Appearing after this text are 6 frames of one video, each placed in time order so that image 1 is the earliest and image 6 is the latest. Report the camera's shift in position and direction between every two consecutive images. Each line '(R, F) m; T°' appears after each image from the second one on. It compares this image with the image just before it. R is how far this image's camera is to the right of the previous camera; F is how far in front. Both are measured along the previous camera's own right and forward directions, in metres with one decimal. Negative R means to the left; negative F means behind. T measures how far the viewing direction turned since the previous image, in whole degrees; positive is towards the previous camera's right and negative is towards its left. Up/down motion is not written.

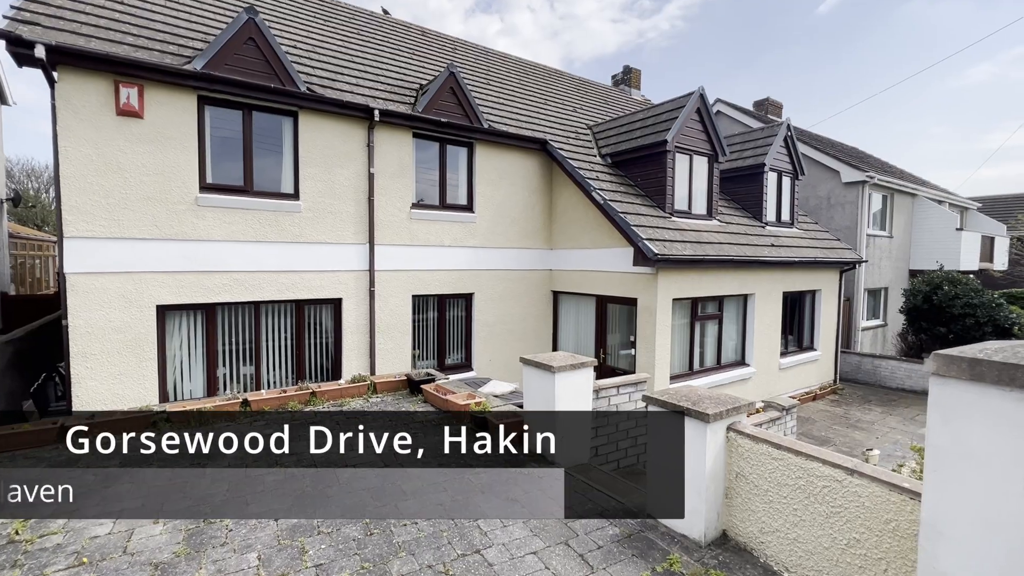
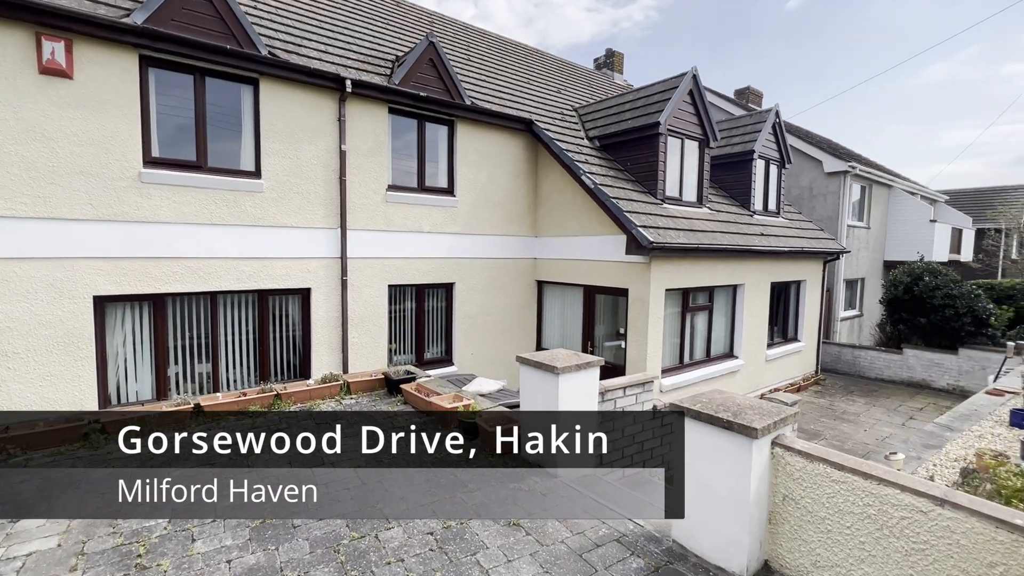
(-0.2, +0.5) m; +3°
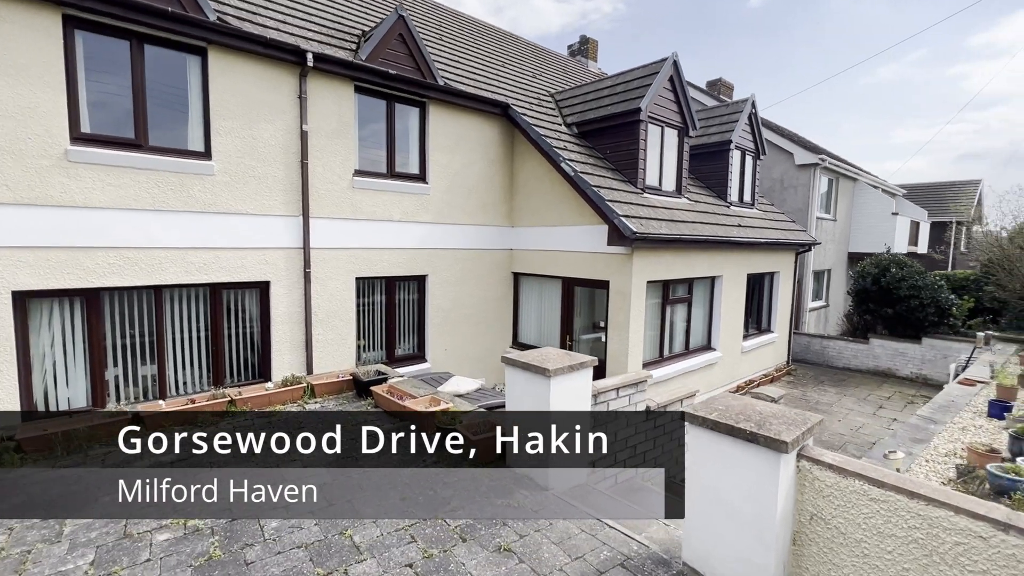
(-0.1, +0.4) m; +4°
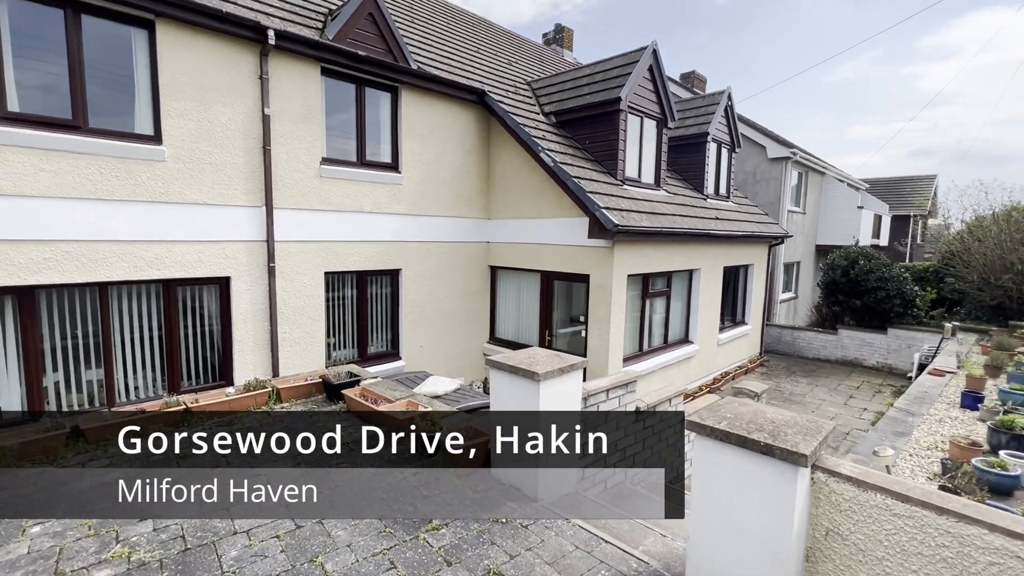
(-0.1, +0.3) m; +3°
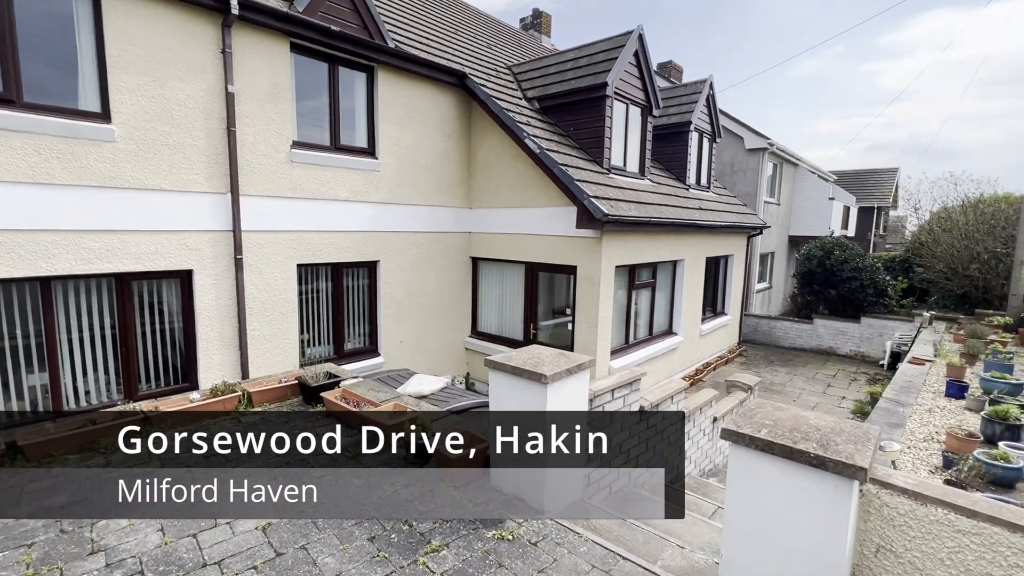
(-0.2, +0.3) m; +3°
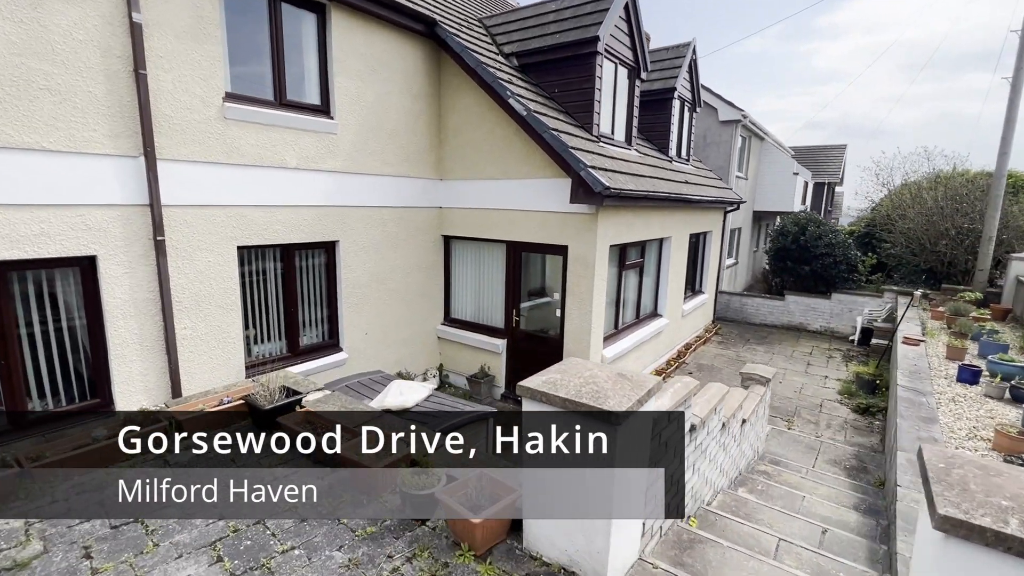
(-0.4, +0.9) m; +6°
